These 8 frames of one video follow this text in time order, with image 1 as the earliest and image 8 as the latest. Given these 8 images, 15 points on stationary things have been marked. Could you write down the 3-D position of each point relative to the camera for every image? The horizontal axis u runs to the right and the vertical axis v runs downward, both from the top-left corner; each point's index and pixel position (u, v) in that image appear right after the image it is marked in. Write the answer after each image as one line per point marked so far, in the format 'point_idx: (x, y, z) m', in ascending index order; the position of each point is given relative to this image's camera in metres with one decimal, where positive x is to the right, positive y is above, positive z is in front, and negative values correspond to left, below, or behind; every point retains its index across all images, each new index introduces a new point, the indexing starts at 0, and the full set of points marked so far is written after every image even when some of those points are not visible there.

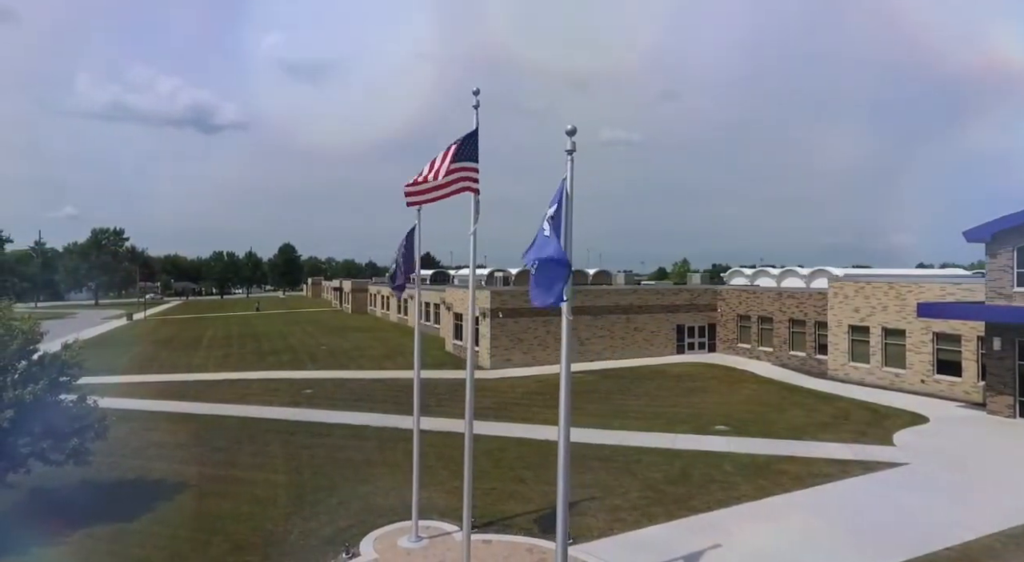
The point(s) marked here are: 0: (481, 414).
0: (-0.9, -3.7, +18.3) m
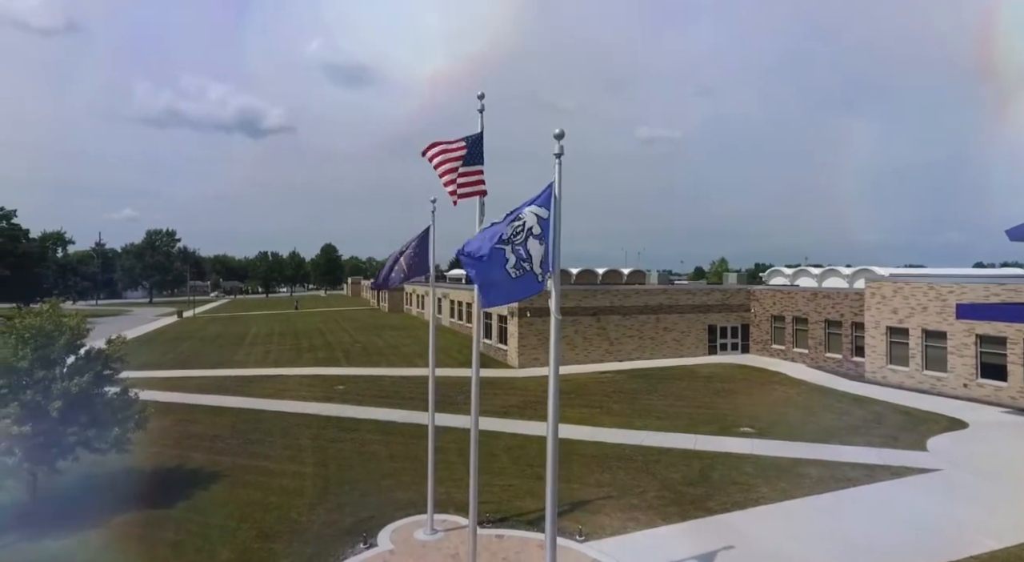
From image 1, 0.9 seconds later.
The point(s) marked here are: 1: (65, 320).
0: (-0.2, -3.7, +18.6) m
1: (-9.3, -0.8, +13.6) m
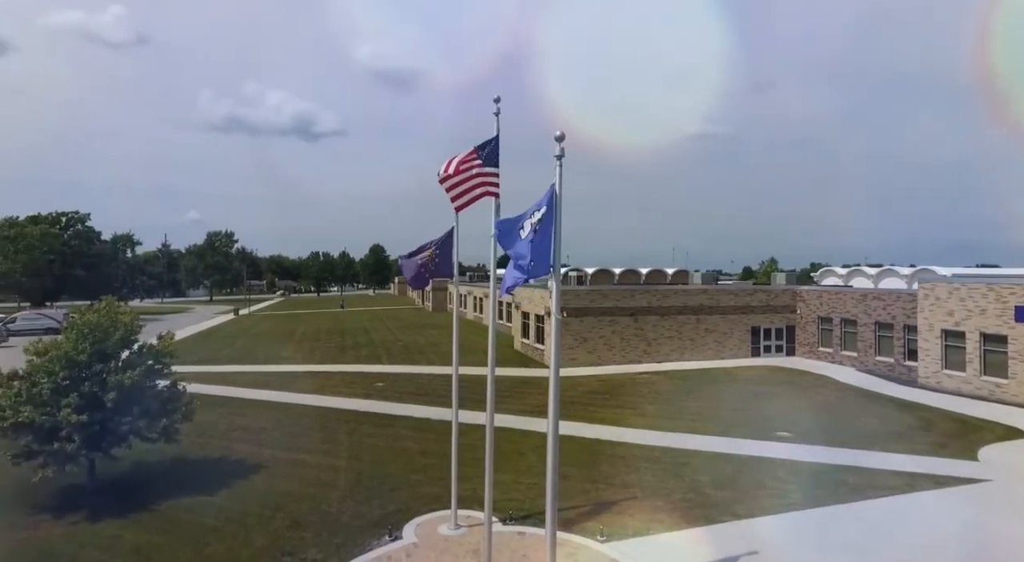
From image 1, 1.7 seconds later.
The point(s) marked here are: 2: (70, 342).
0: (+0.7, -3.7, +18.8) m
1: (-8.7, -0.8, +14.5) m
2: (-9.2, -1.3, +13.8) m
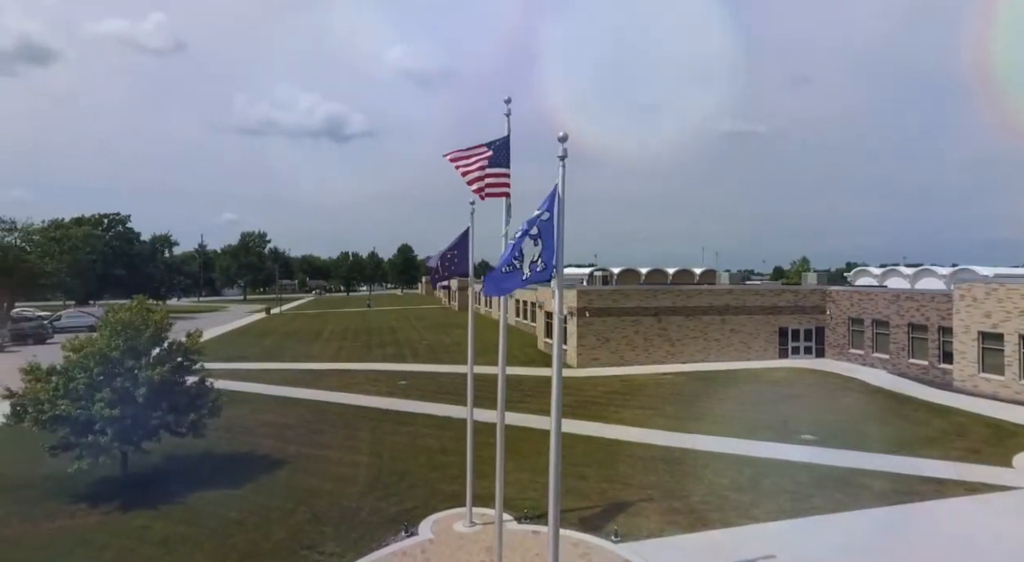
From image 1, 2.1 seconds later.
0: (+1.3, -3.7, +18.8) m
1: (-8.3, -0.8, +15.0) m
2: (-8.9, -1.3, +14.3) m
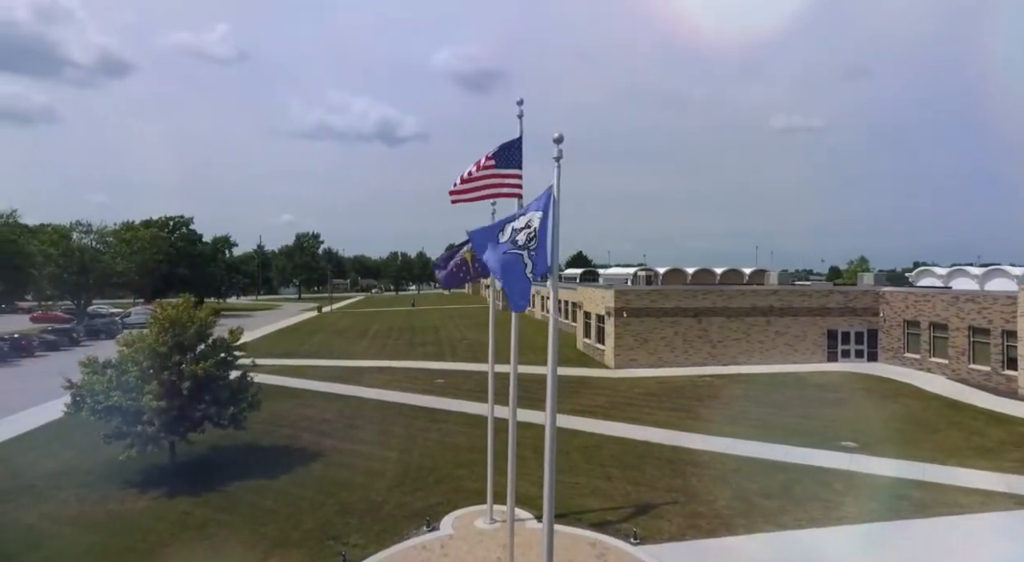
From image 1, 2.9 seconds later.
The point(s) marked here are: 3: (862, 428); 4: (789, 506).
0: (+2.2, -3.7, +18.7) m
1: (-7.7, -0.8, +15.9) m
2: (-8.3, -1.3, +15.2) m
3: (+9.0, -3.8, +17.0) m
4: (+5.5, -4.5, +13.0) m
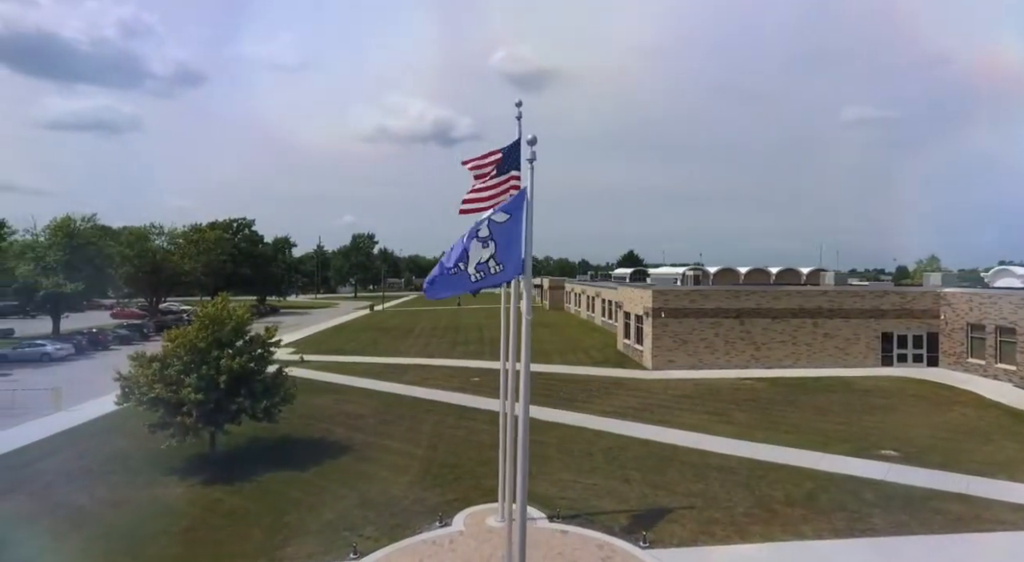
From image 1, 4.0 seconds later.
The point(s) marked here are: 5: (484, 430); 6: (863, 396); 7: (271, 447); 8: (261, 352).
0: (+3.0, -3.7, +18.5) m
1: (-7.1, -0.7, +16.7) m
2: (-7.8, -1.2, +16.1) m
3: (+9.6, -3.8, +16.0) m
4: (+5.7, -4.5, +12.5) m
5: (-0.7, -4.0, +17.7) m
6: (+10.2, -3.3, +19.1) m
7: (-6.2, -4.3, +17.0) m
8: (-6.4, -1.8, +16.7) m
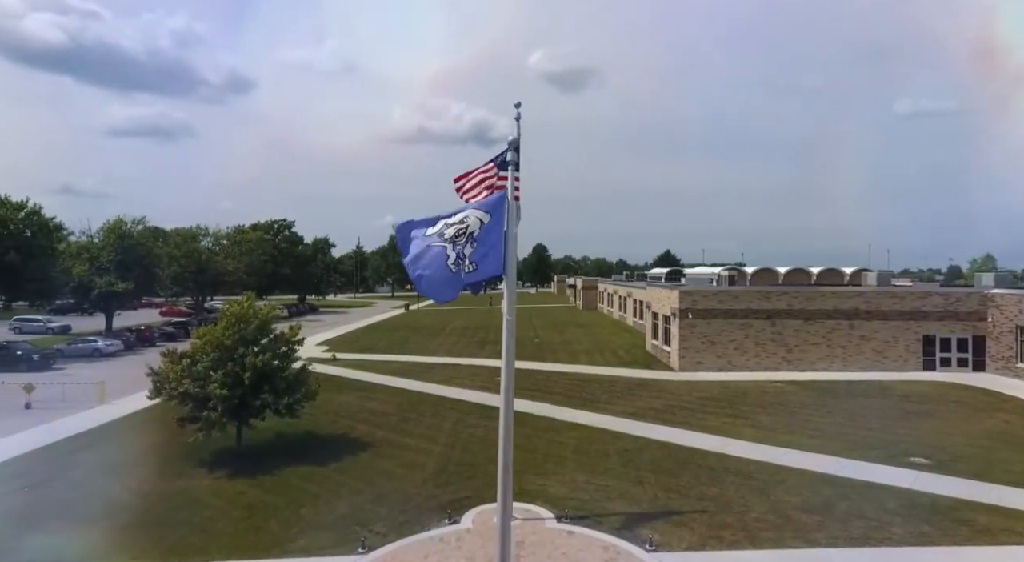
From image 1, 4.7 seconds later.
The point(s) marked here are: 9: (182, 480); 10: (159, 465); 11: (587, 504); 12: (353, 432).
0: (+3.6, -3.7, +18.2) m
1: (-6.7, -0.7, +17.2) m
2: (-7.4, -1.2, +16.7) m
3: (+10.0, -3.8, +15.3) m
4: (+5.8, -4.5, +12.0) m
5: (-0.2, -4.0, +17.7) m
6: (+10.7, -3.3, +18.3) m
7: (-5.8, -4.2, +17.5) m
8: (-5.9, -1.8, +17.2) m
9: (-7.8, -4.7, +15.5) m
10: (-8.7, -4.5, +16.2) m
11: (+1.5, -4.6, +13.4) m
12: (-4.3, -4.1, +18.0) m
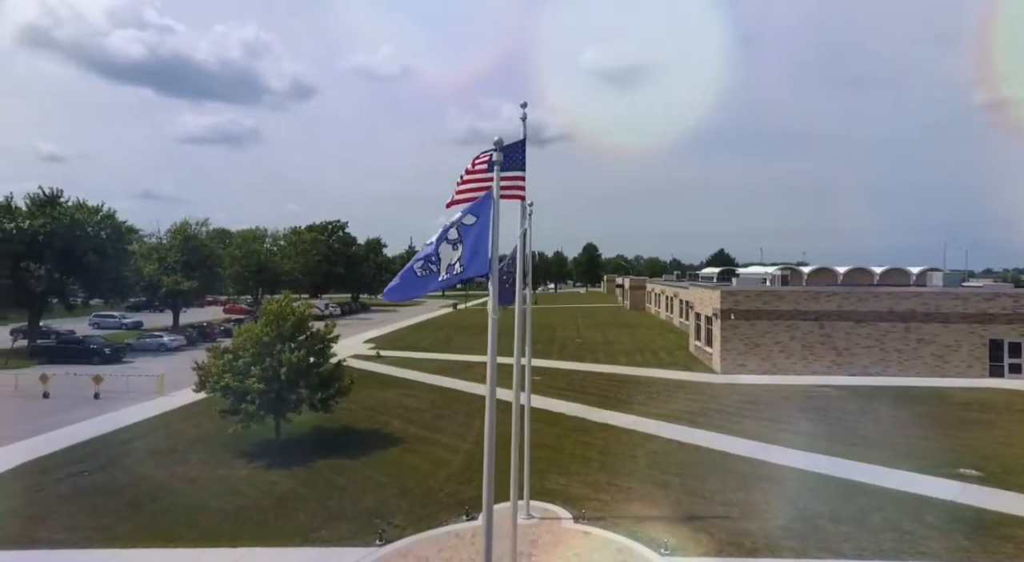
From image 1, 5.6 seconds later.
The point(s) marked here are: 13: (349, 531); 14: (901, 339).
0: (+4.5, -3.6, +17.8) m
1: (-5.9, -0.7, +17.8) m
2: (-6.6, -1.2, +17.3) m
3: (+10.5, -3.8, +14.2) m
4: (+6.0, -4.4, +11.4) m
5: (+0.6, -3.9, +17.6) m
6: (+11.6, -3.3, +17.1) m
7: (-5.0, -4.2, +18.0) m
8: (-5.1, -1.7, +17.7) m
9: (-7.1, -4.6, +16.2) m
10: (-8.0, -4.5, +17.0) m
11: (+1.9, -4.5, +13.1) m
12: (-3.5, -4.1, +18.4) m
13: (-3.1, -4.9, +12.8) m
14: (+11.9, -1.8, +19.9) m
